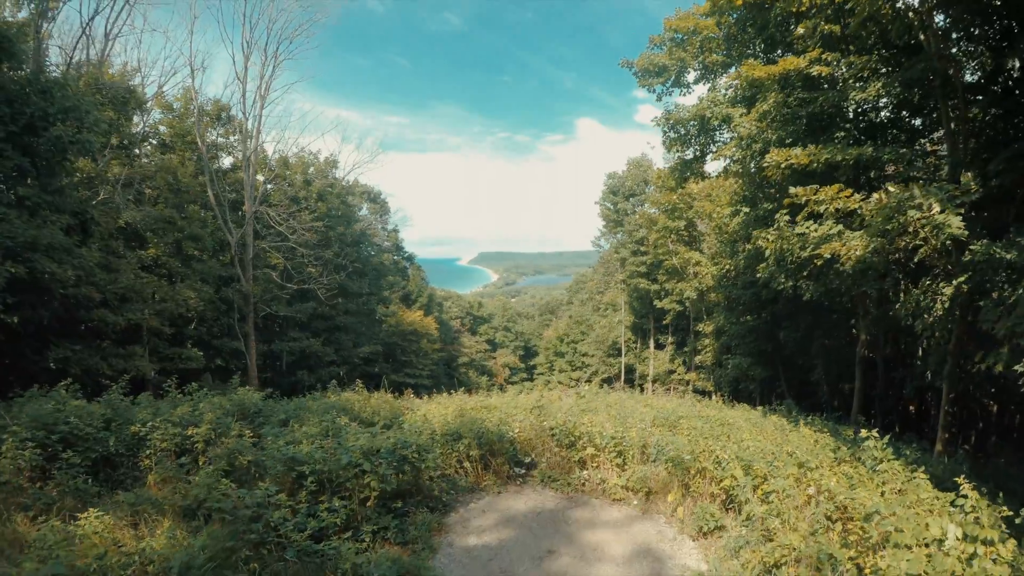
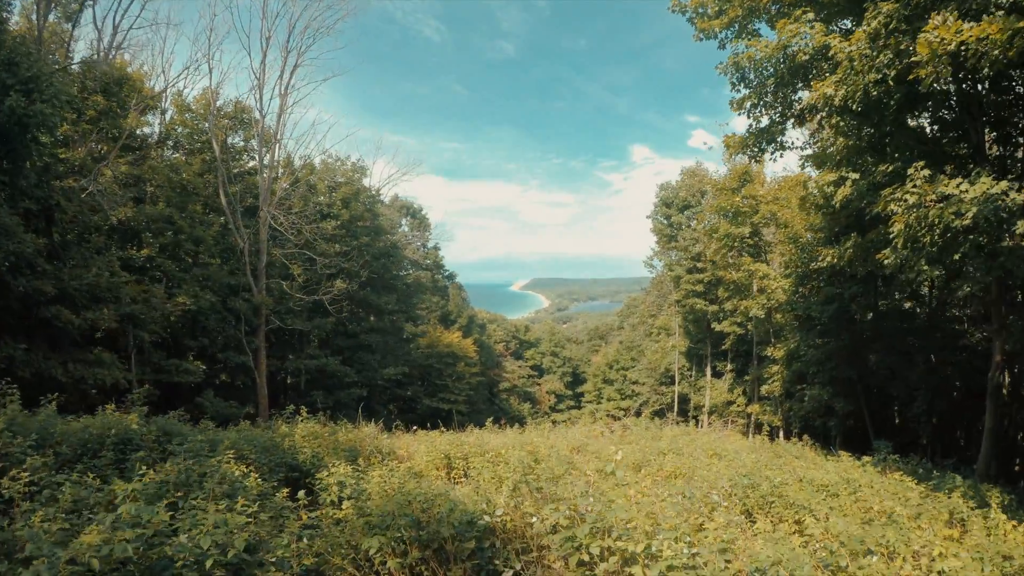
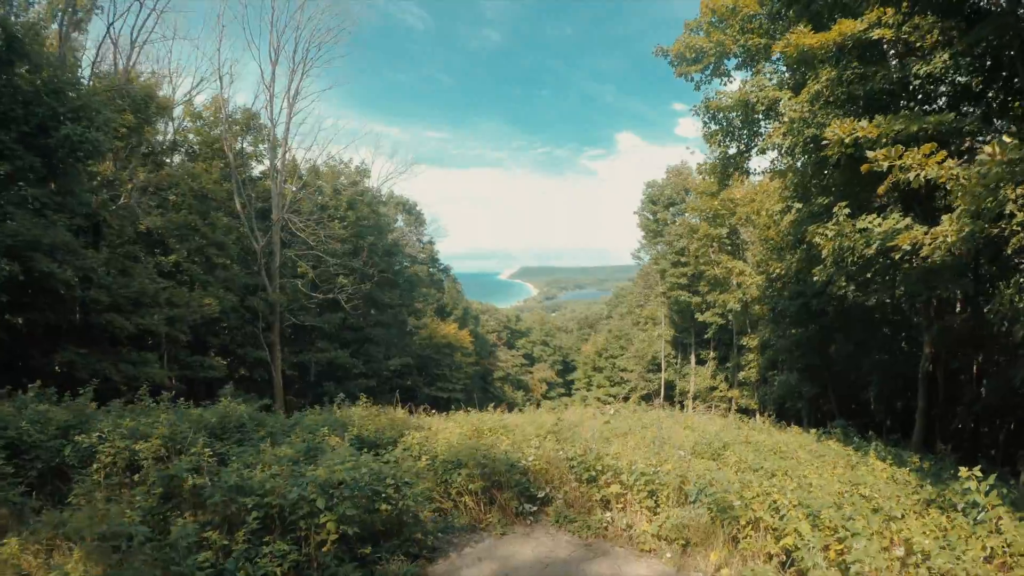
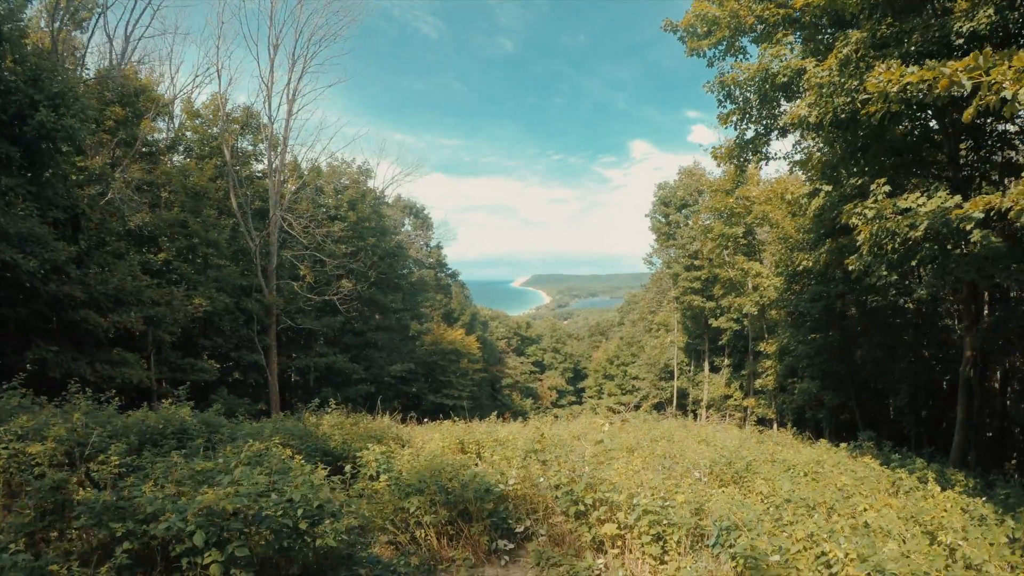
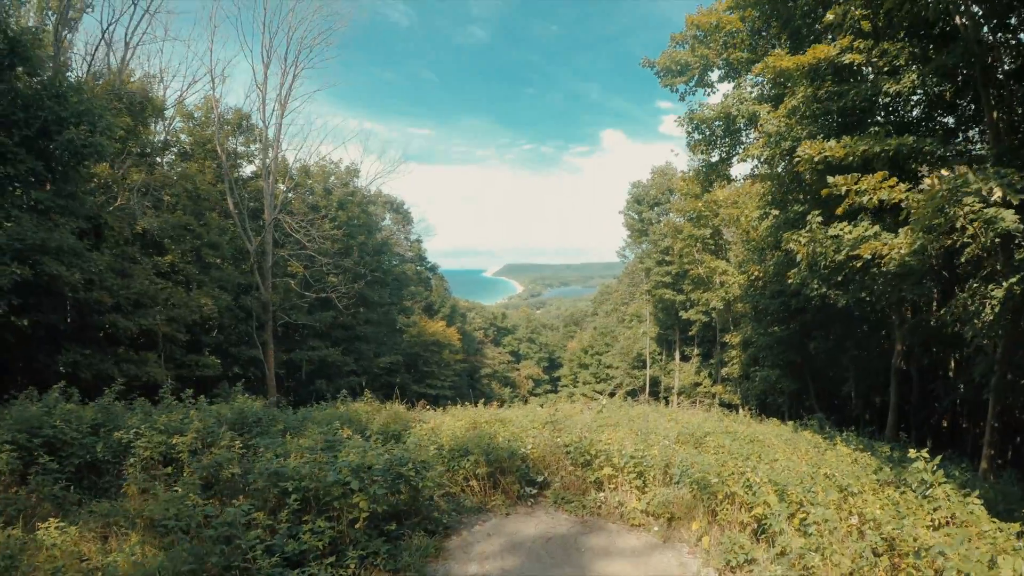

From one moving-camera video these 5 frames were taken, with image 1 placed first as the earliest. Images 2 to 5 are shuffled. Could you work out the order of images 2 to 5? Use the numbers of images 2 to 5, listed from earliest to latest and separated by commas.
5, 3, 4, 2
